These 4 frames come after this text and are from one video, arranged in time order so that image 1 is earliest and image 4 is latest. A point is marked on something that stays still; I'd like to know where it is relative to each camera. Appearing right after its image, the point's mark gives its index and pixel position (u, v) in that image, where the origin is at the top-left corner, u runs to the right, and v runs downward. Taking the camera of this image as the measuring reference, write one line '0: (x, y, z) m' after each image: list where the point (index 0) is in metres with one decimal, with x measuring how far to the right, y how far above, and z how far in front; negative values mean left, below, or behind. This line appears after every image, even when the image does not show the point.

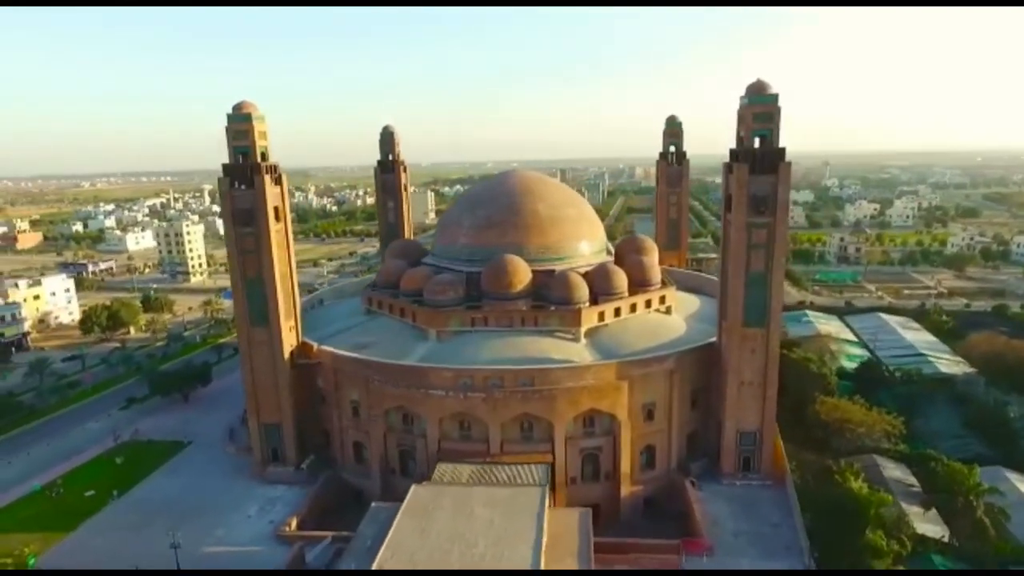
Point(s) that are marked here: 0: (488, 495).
0: (-0.7, -5.9, +19.8) m
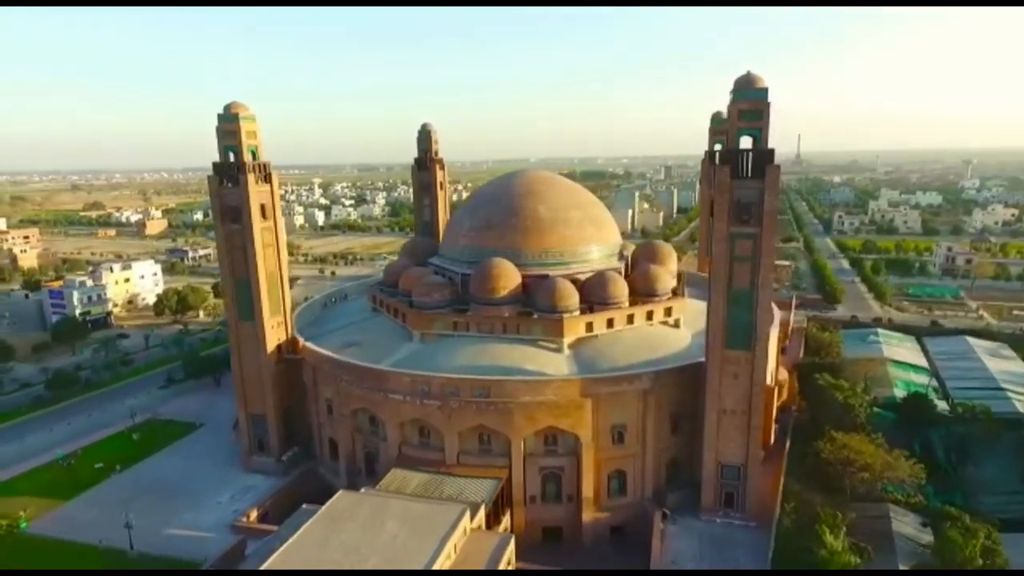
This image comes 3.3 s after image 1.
0: (-2.9, -6.1, +19.2) m
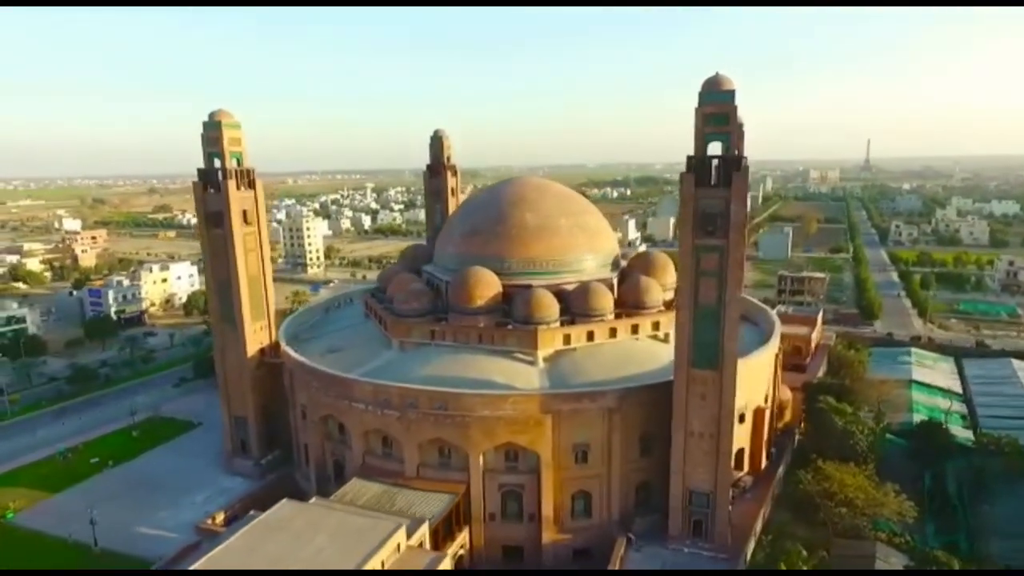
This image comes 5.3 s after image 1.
0: (-4.6, -6.3, +18.9) m
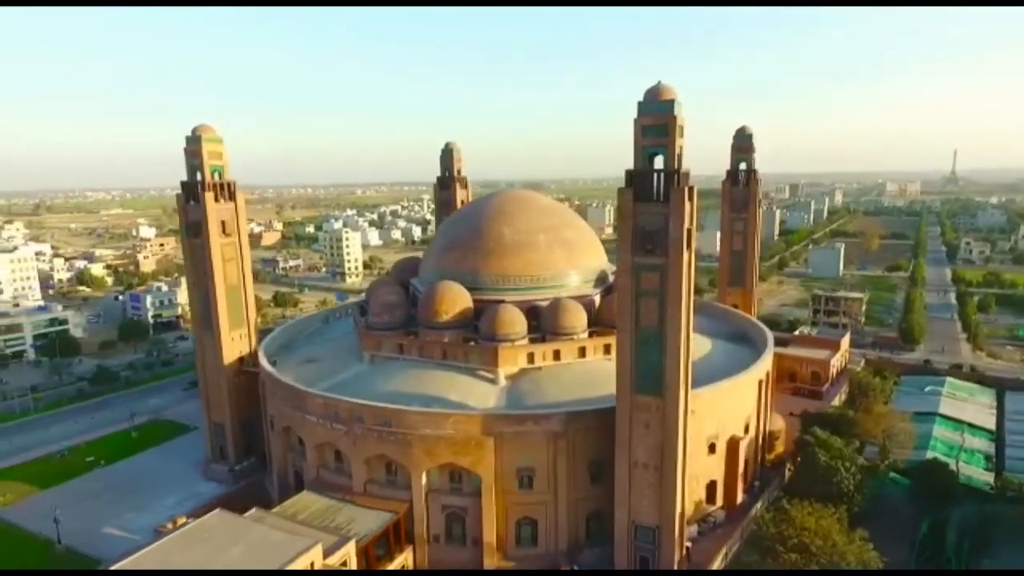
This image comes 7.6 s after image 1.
0: (-6.7, -6.7, +18.7) m
